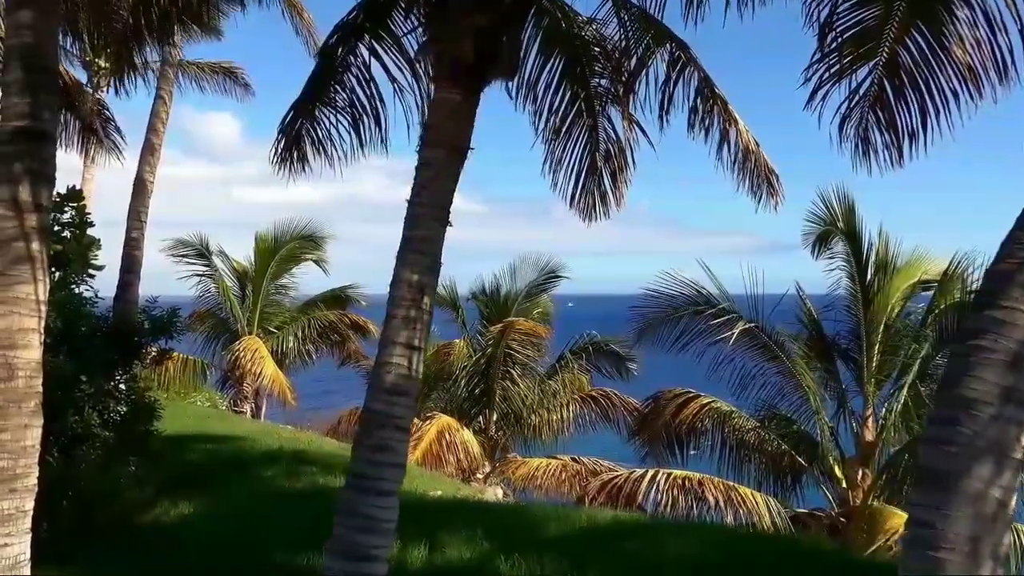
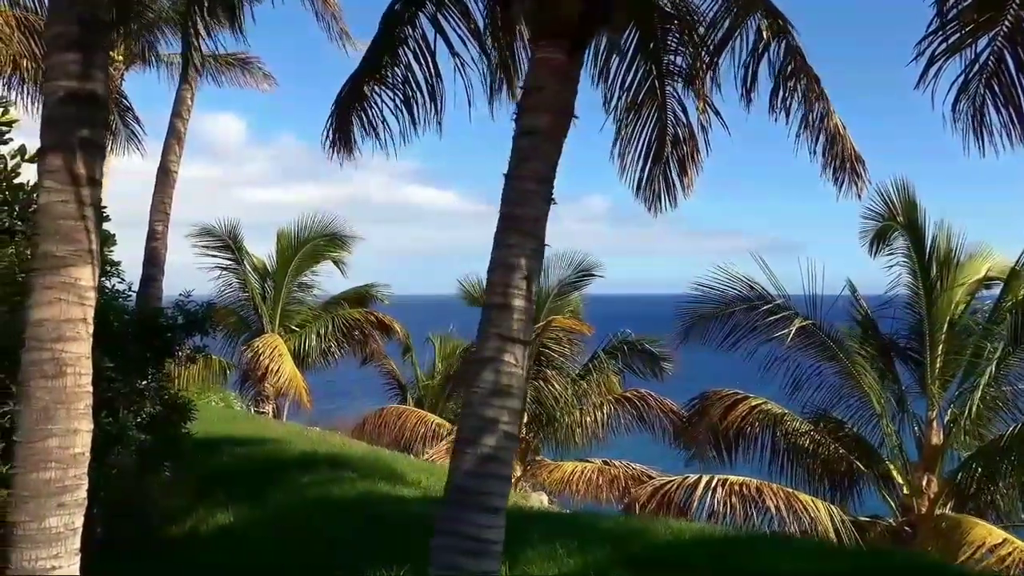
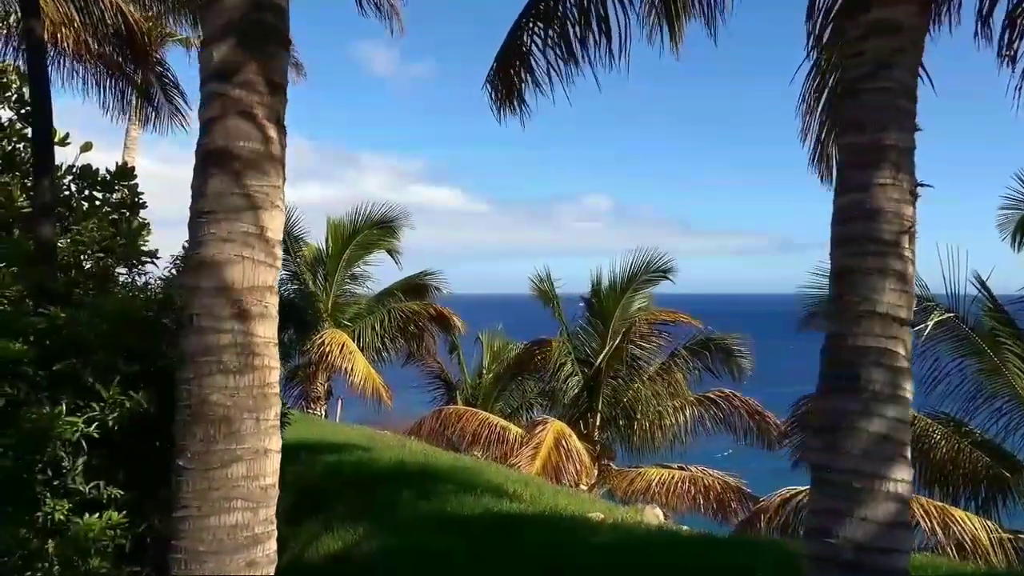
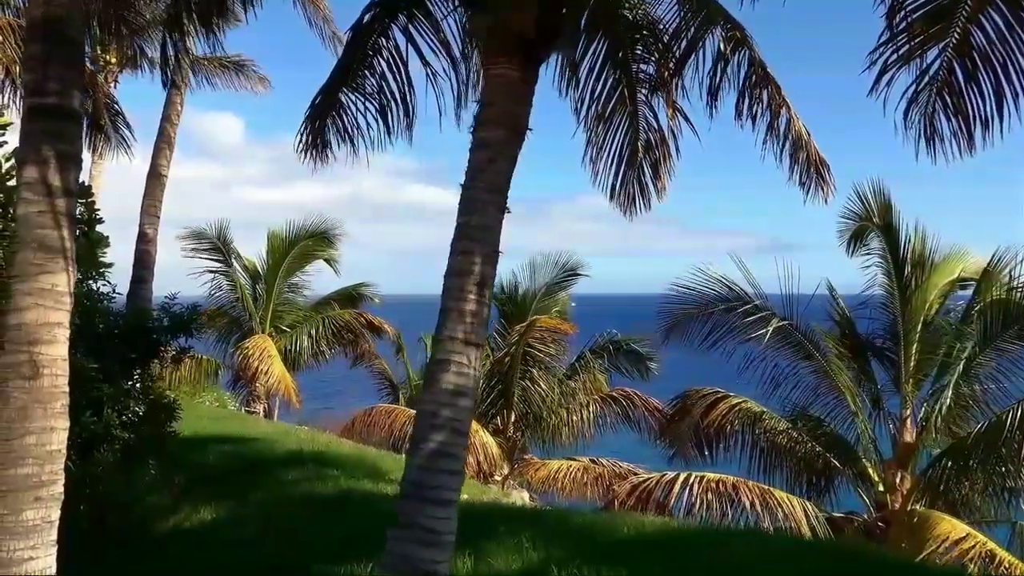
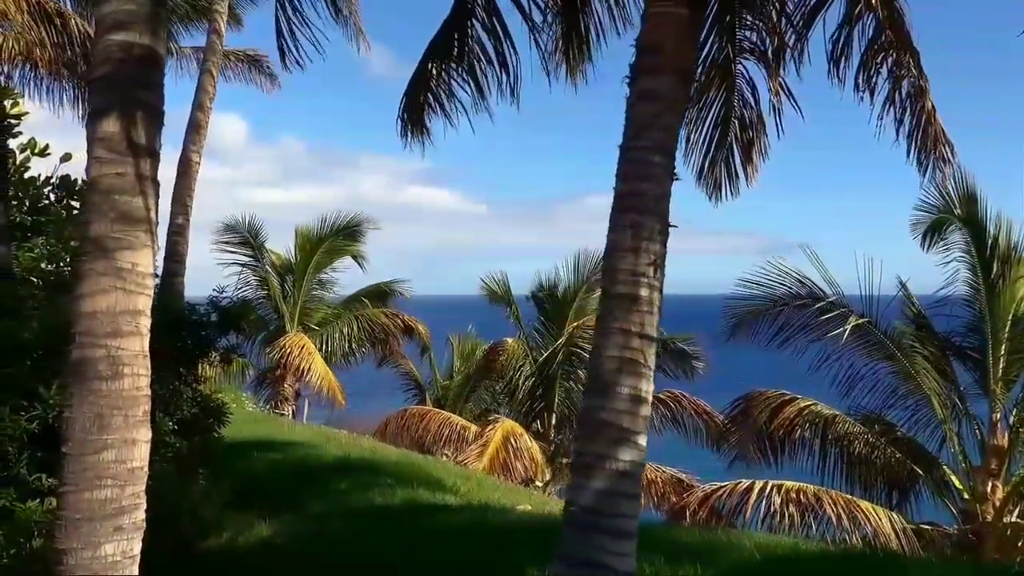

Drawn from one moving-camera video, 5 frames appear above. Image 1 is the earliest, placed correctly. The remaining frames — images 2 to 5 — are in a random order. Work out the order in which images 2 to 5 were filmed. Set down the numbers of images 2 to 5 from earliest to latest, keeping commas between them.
4, 2, 5, 3
